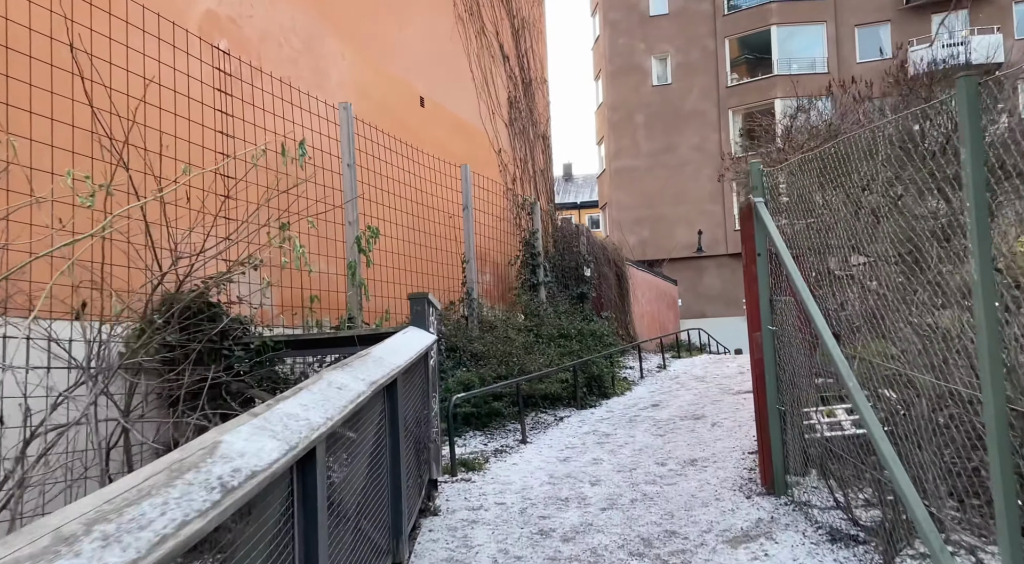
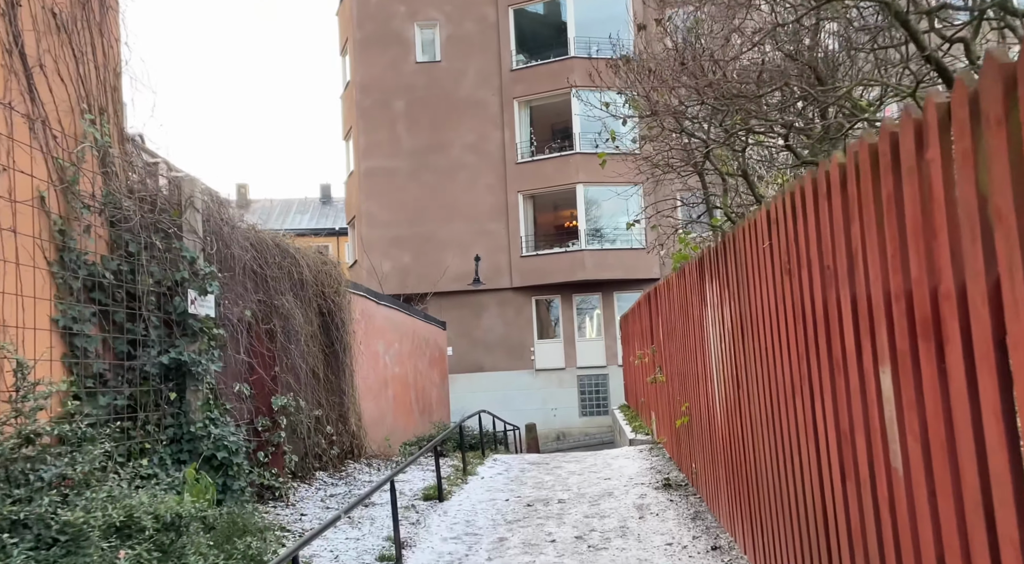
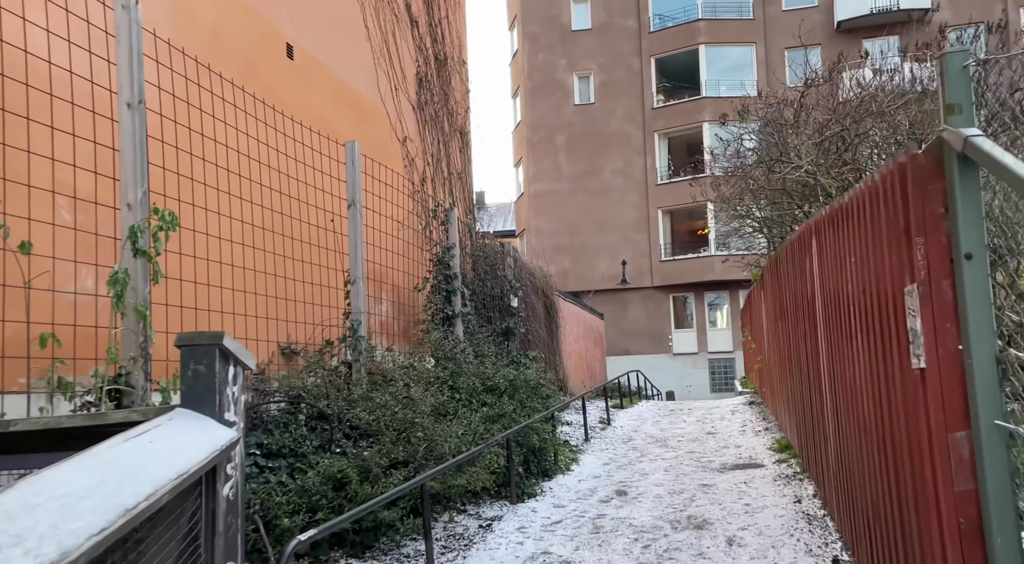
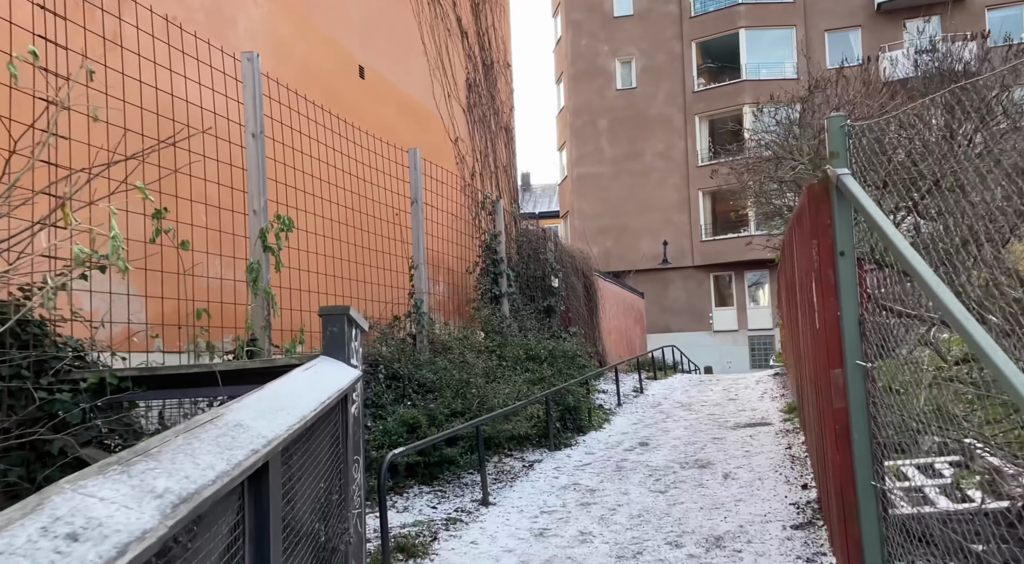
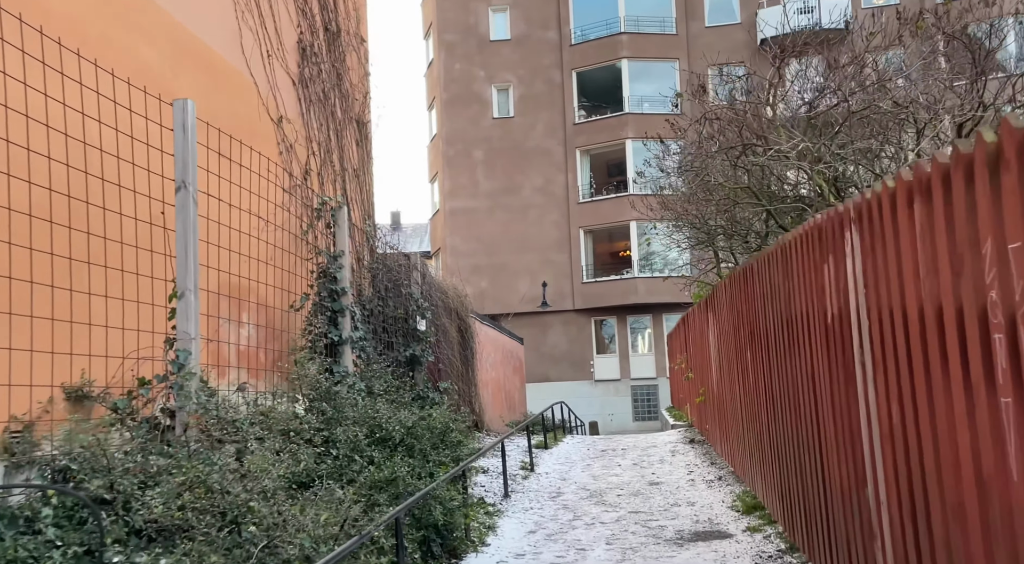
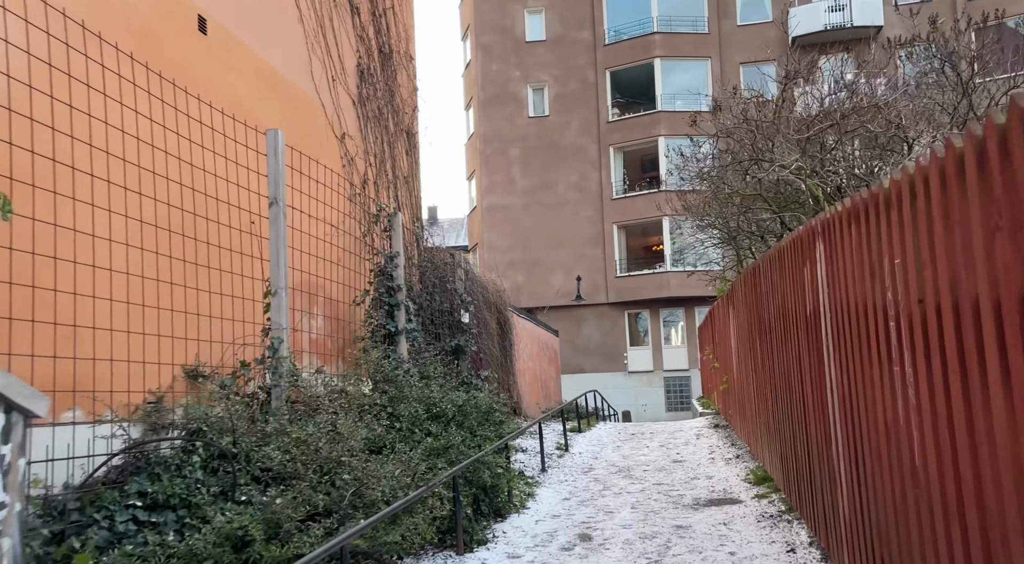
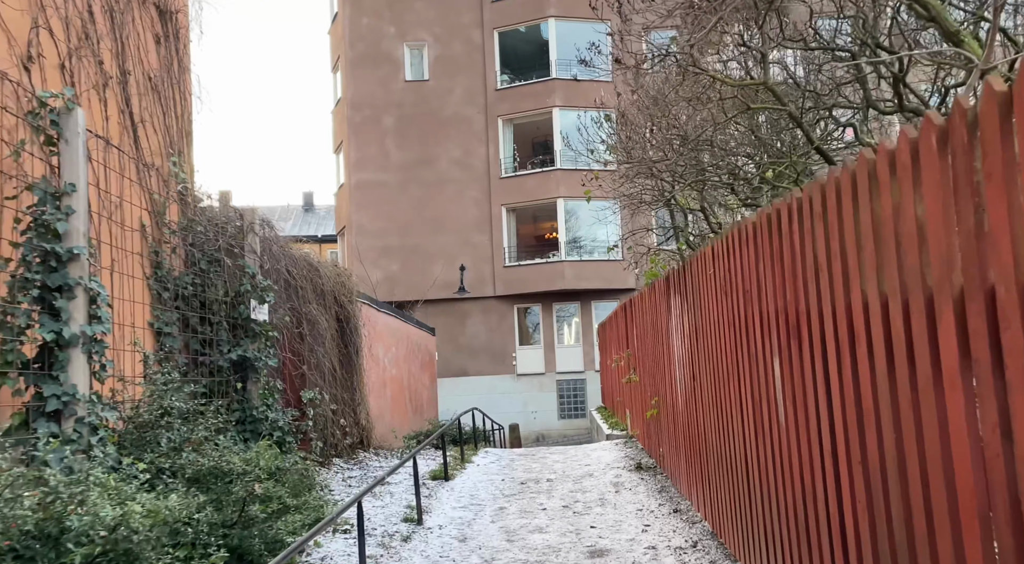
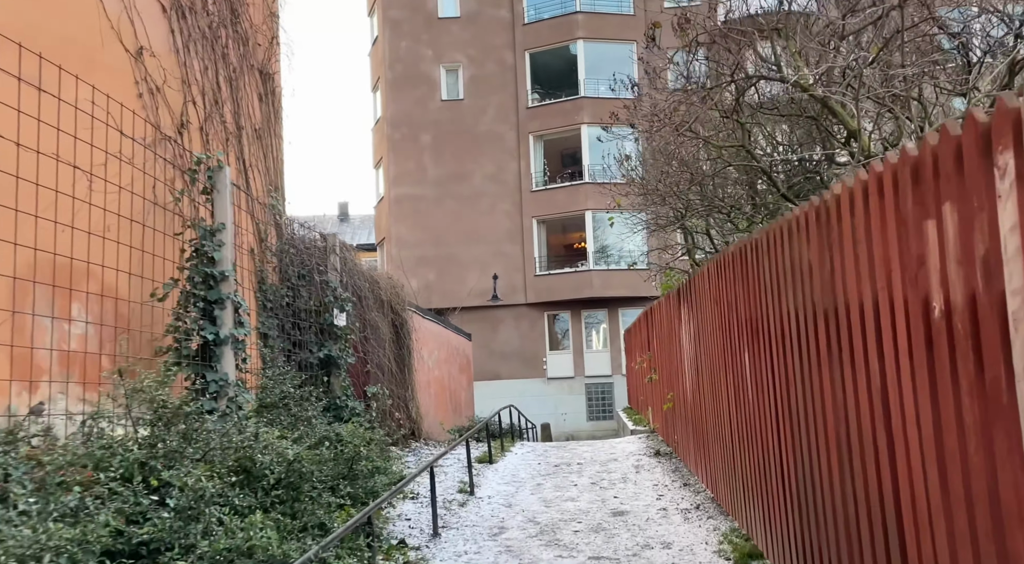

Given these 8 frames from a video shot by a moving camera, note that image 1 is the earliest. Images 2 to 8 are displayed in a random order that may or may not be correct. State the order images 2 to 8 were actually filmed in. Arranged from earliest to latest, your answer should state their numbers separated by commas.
4, 3, 6, 5, 8, 7, 2
